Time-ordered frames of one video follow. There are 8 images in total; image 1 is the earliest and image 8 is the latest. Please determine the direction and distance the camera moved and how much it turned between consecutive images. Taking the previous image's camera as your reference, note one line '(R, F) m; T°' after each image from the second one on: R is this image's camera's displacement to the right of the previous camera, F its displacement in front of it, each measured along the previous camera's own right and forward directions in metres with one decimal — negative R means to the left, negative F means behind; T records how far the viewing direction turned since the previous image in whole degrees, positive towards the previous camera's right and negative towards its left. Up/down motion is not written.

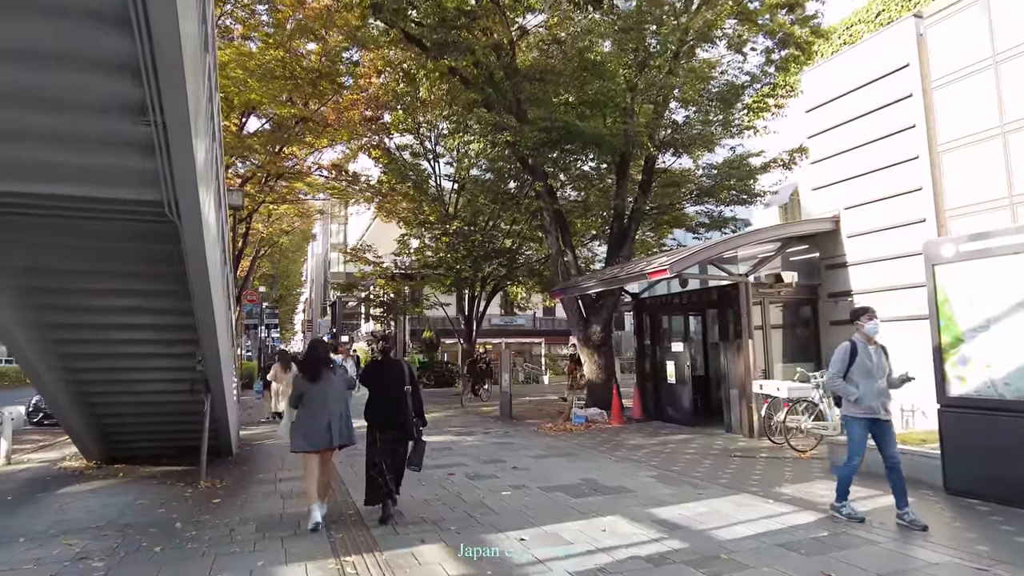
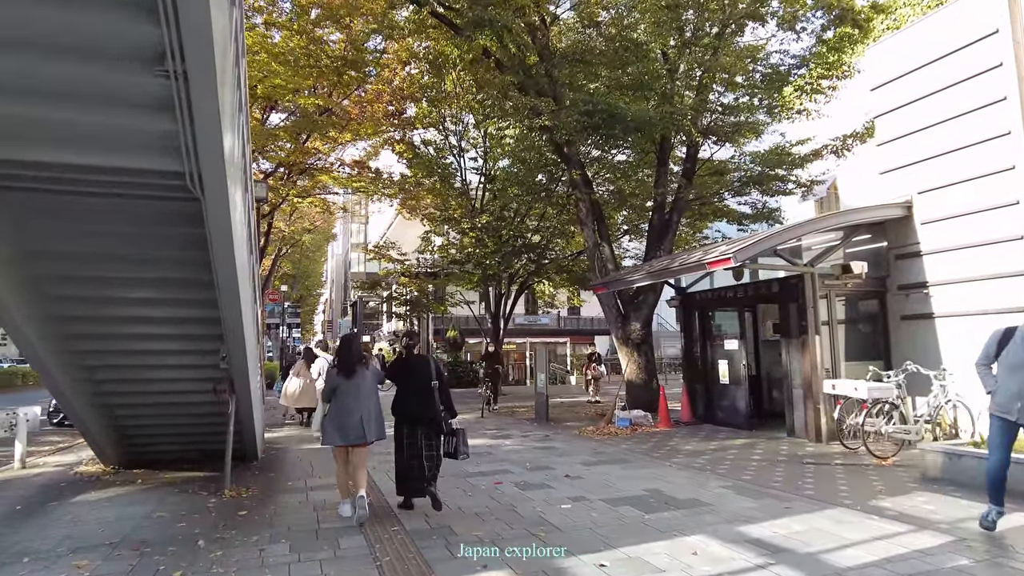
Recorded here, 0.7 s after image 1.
(-0.4, +0.7) m; -1°
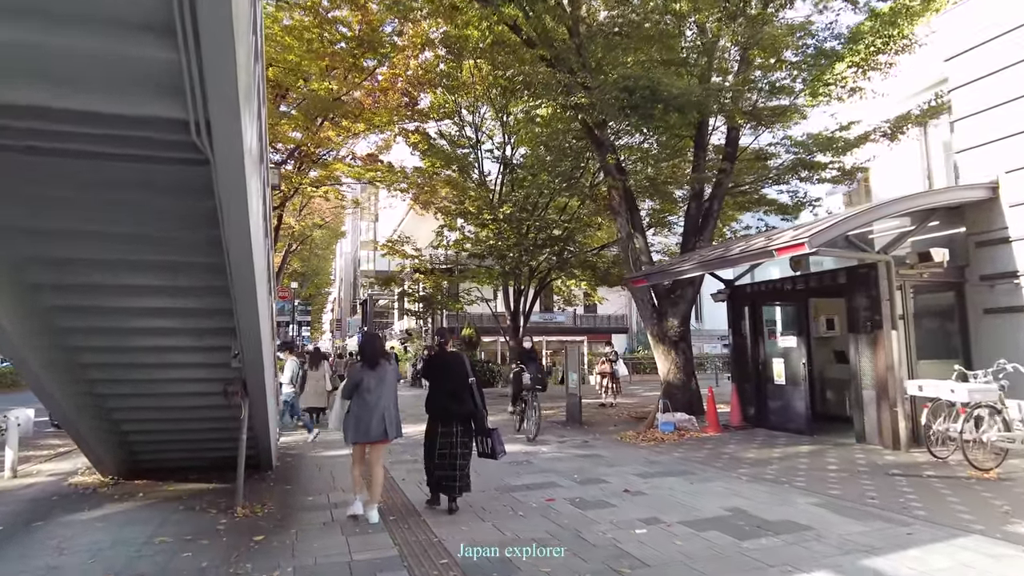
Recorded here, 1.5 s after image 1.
(-0.4, +0.9) m; -1°
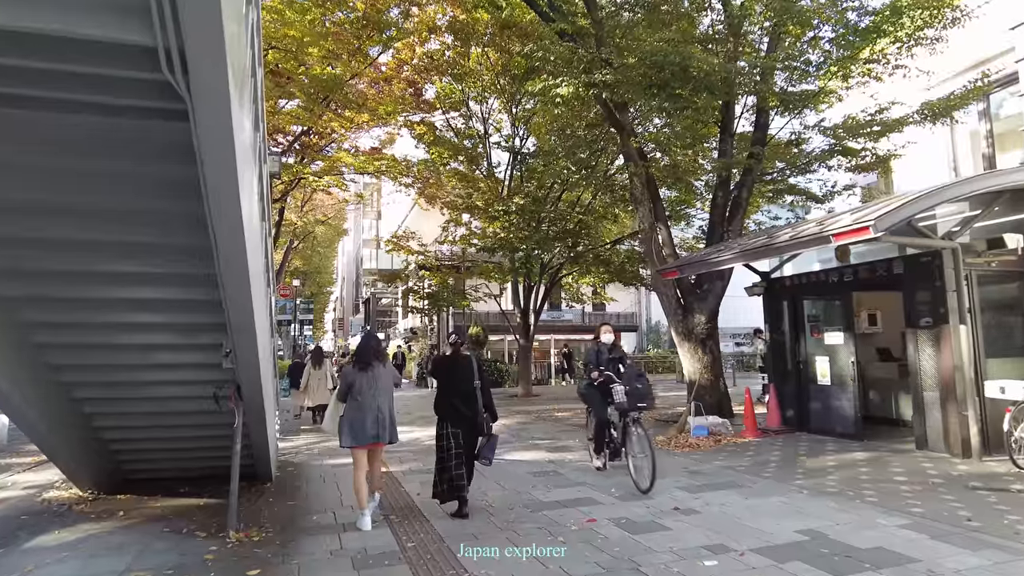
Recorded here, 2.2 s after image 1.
(-0.3, +0.8) m; 0°
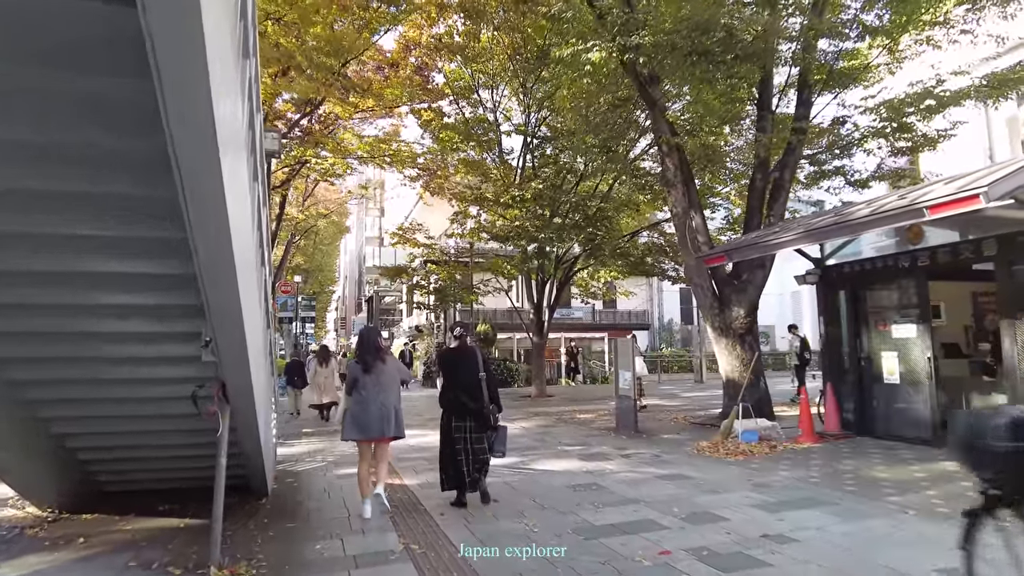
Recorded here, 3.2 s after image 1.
(-0.3, +1.1) m; 0°
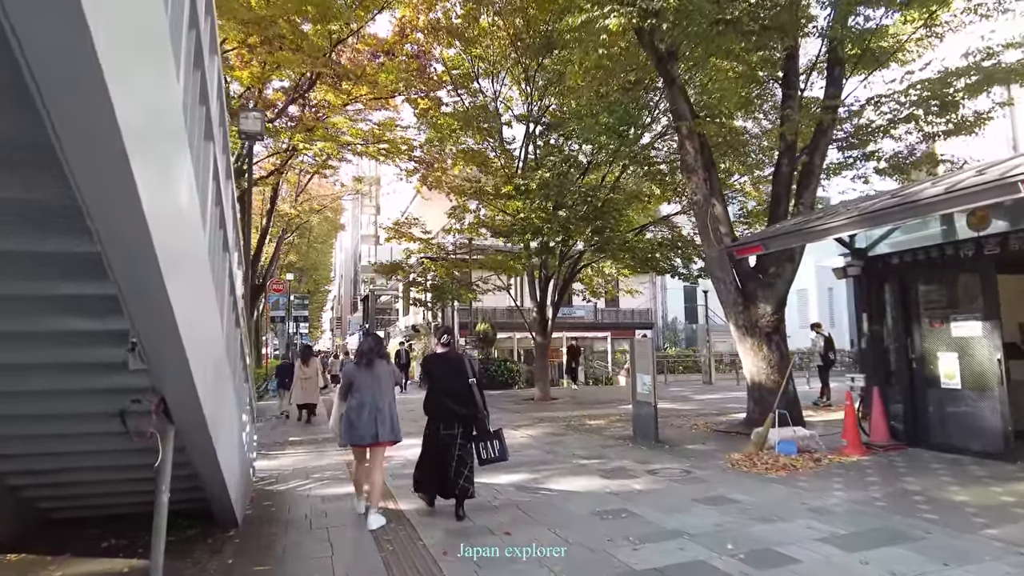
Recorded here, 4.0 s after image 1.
(-0.1, +1.0) m; 0°
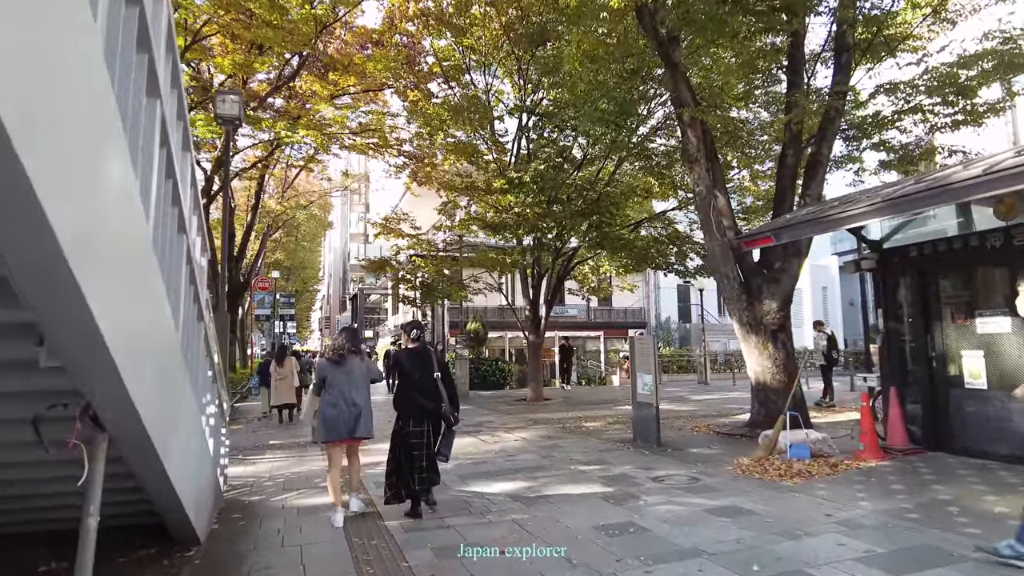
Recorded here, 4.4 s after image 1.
(0.0, +0.5) m; +1°
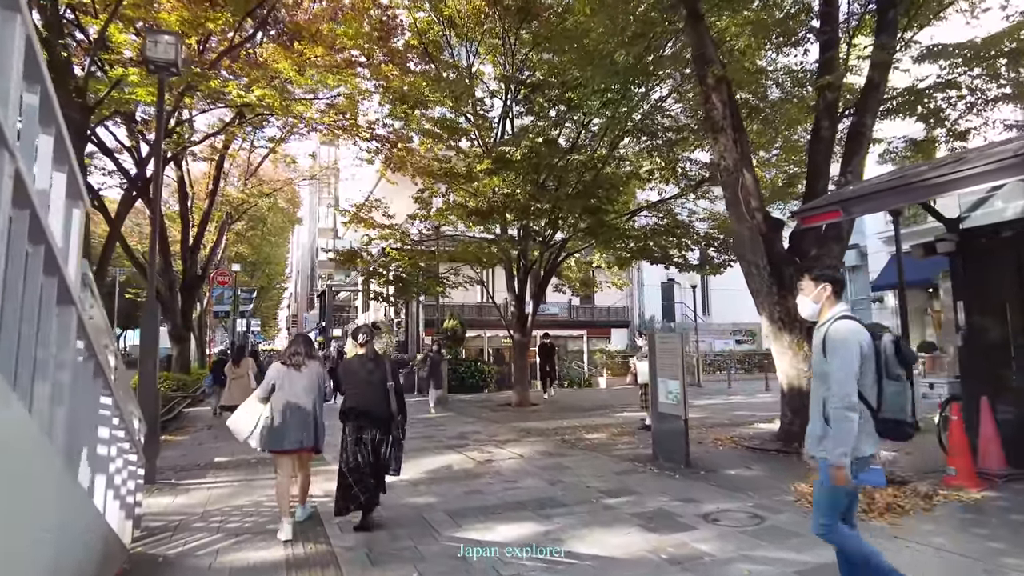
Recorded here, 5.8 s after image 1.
(-0.3, +1.6) m; +2°
